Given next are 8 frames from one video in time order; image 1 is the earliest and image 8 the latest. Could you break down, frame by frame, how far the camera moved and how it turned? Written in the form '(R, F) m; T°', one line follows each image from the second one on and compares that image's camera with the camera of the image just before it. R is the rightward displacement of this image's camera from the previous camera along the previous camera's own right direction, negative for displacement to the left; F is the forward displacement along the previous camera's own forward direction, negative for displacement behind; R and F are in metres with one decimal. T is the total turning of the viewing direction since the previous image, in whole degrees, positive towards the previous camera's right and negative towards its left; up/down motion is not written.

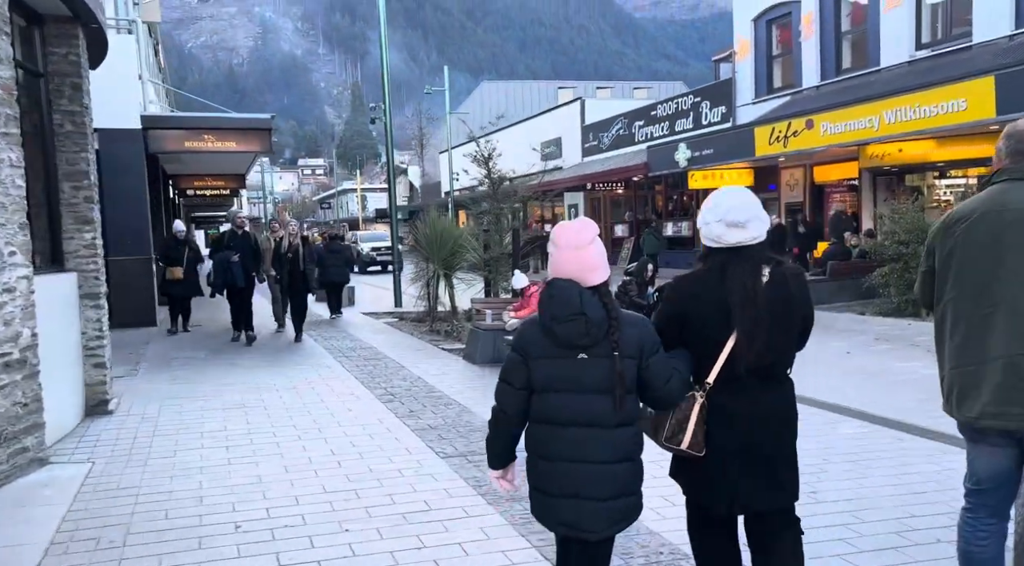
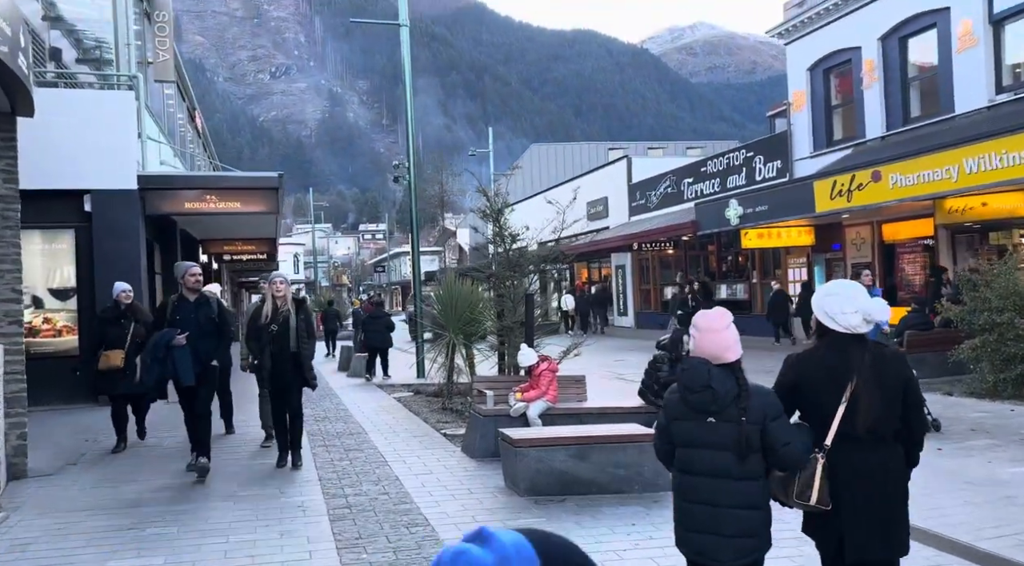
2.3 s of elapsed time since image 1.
(+0.4, +1.5) m; -4°
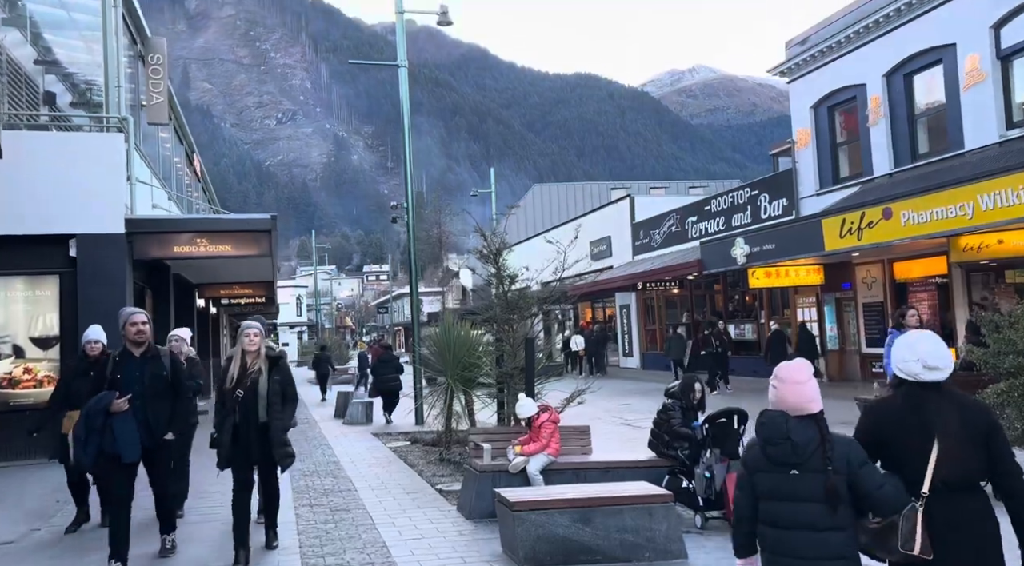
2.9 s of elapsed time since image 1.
(+0.1, +0.5) m; 0°
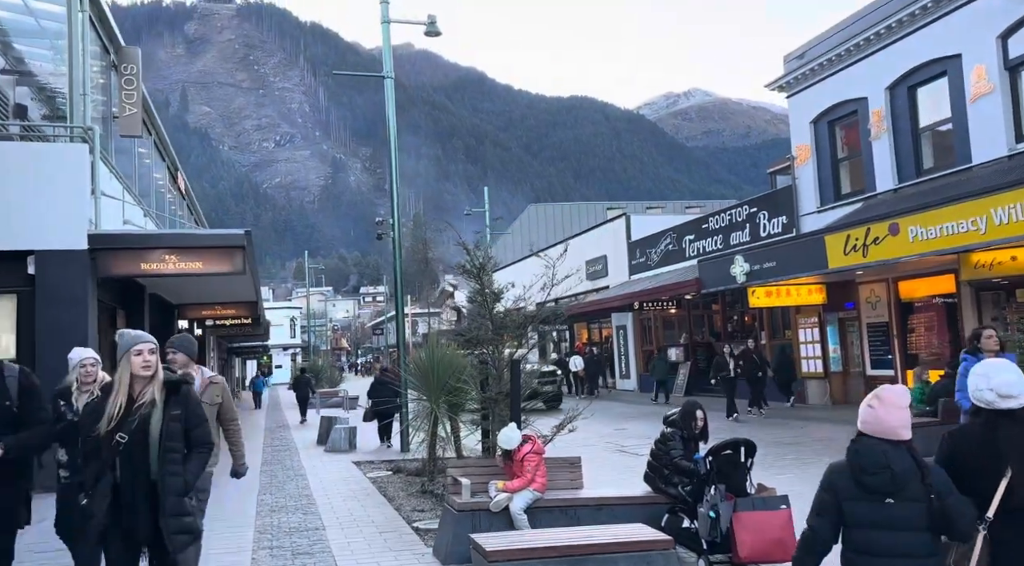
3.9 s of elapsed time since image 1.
(+0.1, +0.7) m; 0°
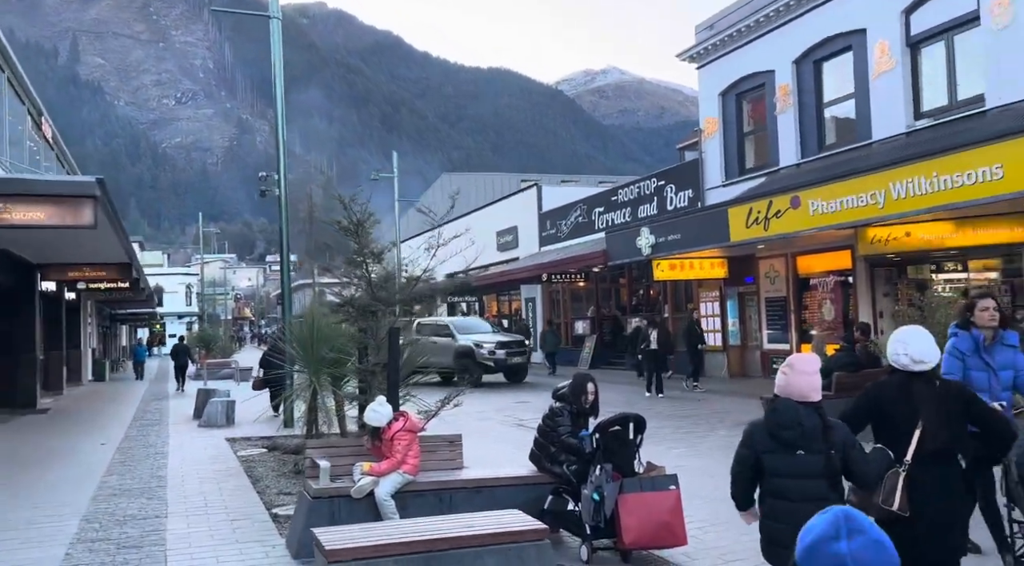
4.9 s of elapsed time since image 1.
(+0.3, +0.7) m; +6°
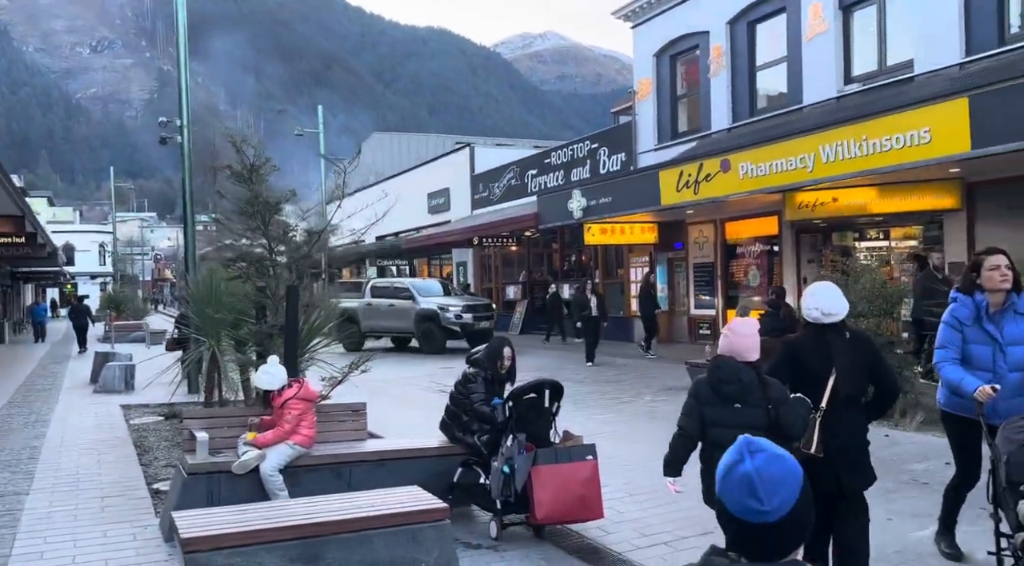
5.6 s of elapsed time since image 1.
(+0.2, +0.5) m; +4°
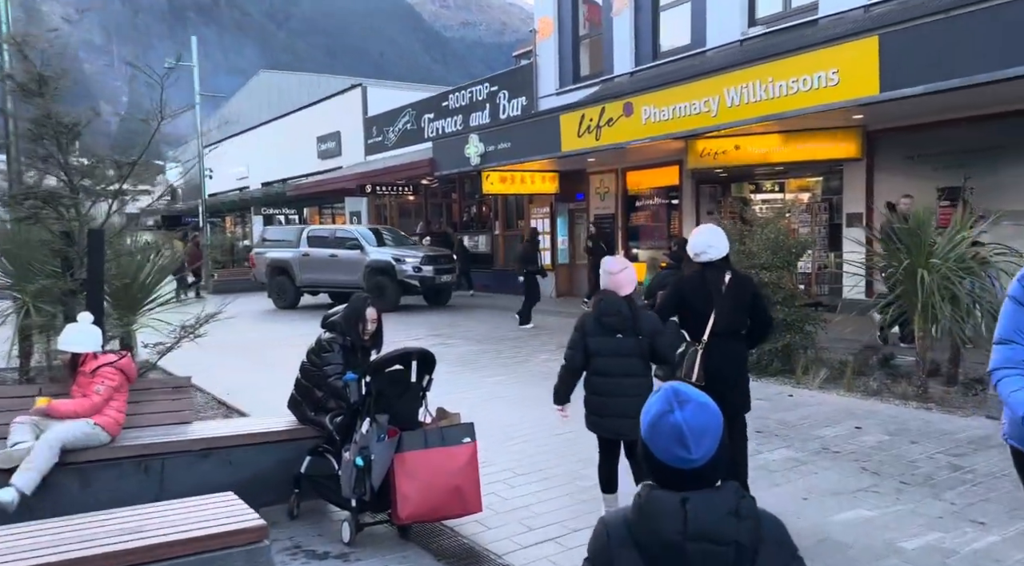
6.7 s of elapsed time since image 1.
(+0.2, +1.0) m; +6°
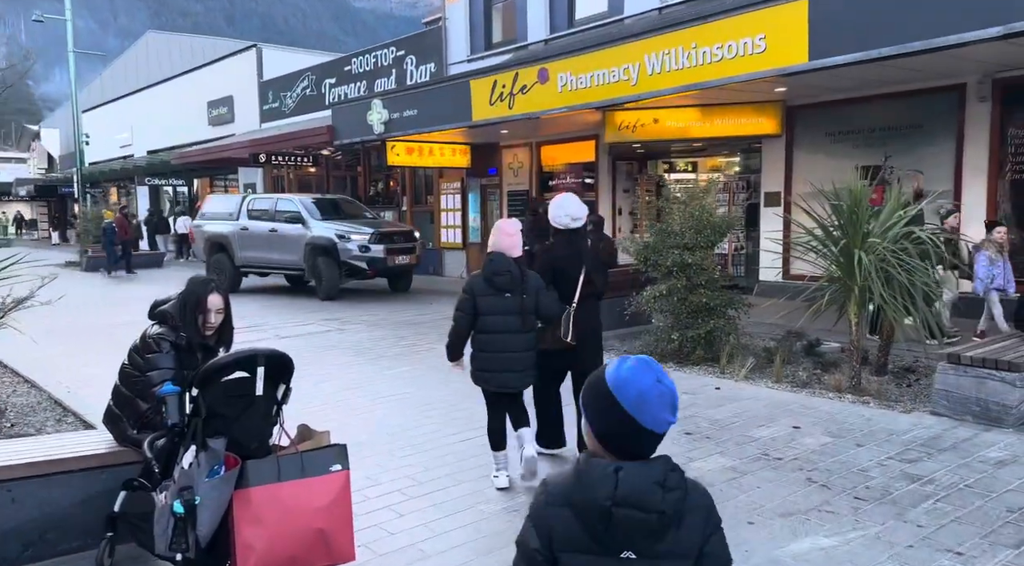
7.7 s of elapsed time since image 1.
(+0.1, +1.1) m; +6°
